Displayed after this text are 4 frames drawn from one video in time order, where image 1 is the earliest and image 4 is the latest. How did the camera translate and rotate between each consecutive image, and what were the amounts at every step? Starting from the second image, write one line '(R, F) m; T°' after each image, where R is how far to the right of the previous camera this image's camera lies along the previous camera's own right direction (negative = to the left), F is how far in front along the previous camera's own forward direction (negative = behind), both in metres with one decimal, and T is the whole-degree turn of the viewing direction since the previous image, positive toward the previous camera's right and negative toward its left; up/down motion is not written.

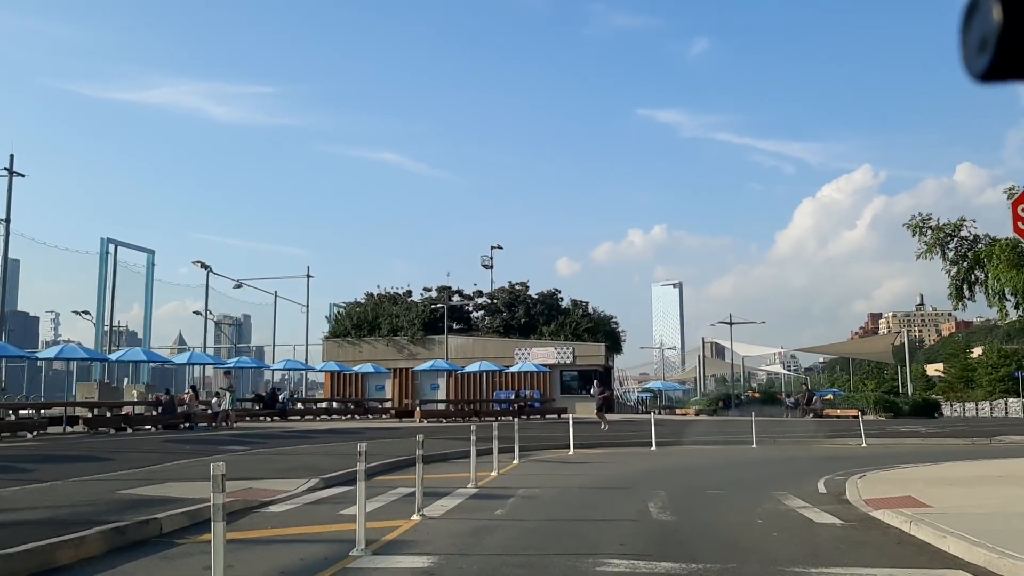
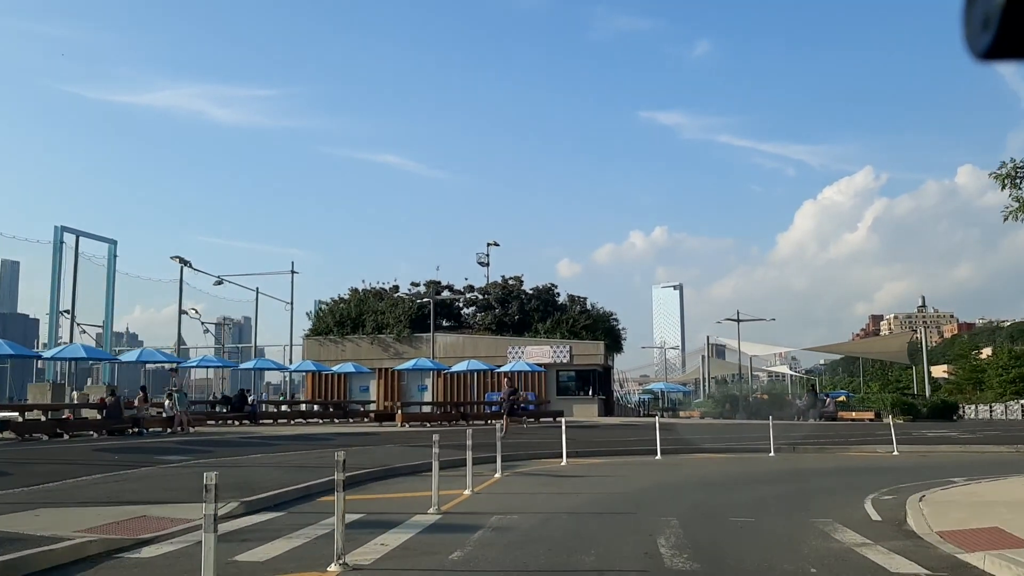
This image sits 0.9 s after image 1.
(+0.4, +3.1) m; 0°
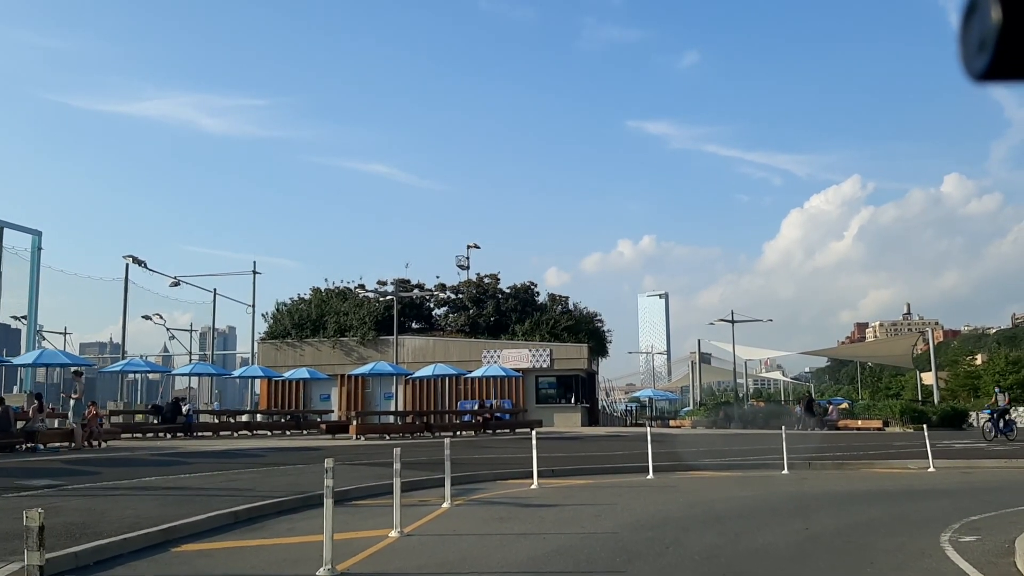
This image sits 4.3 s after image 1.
(+0.5, +3.9) m; +1°
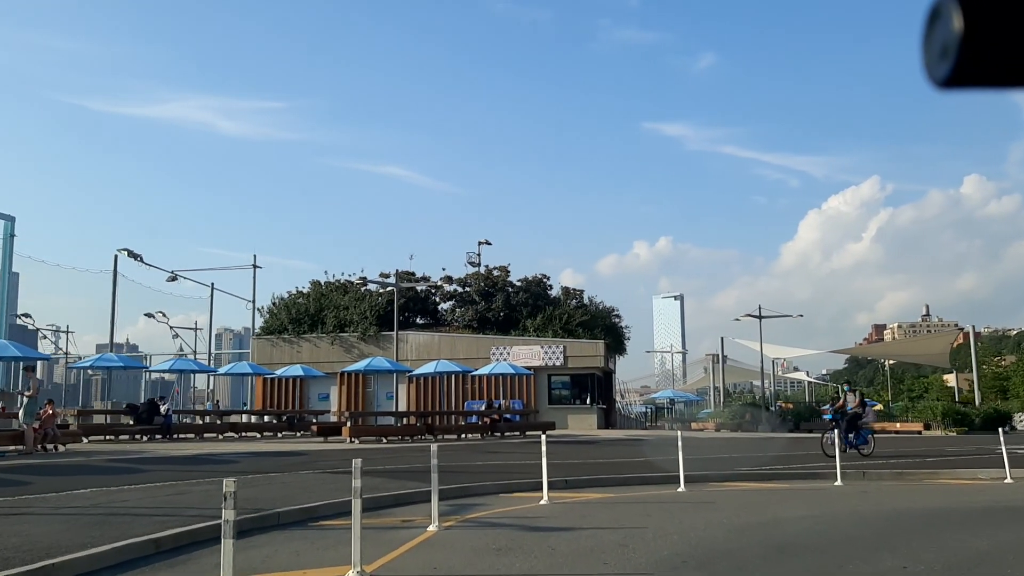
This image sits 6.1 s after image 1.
(+0.1, +2.8) m; -1°
